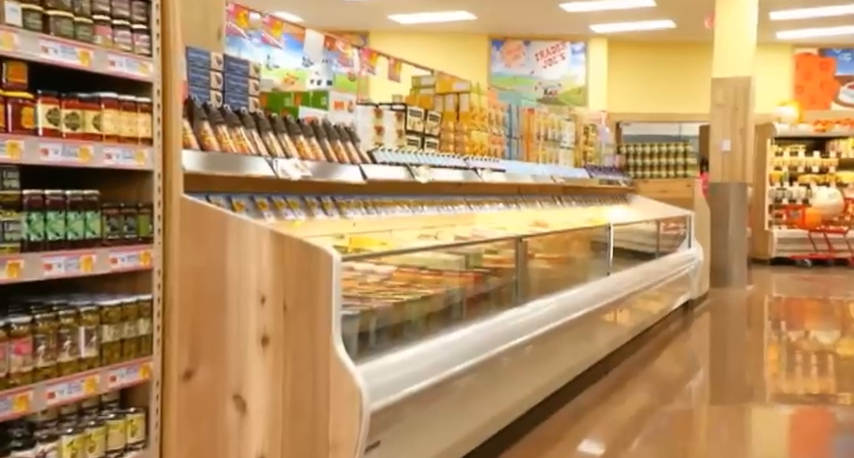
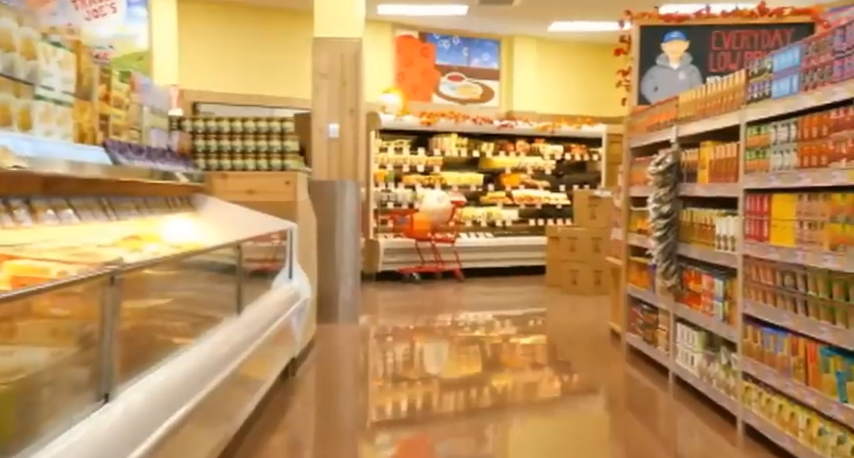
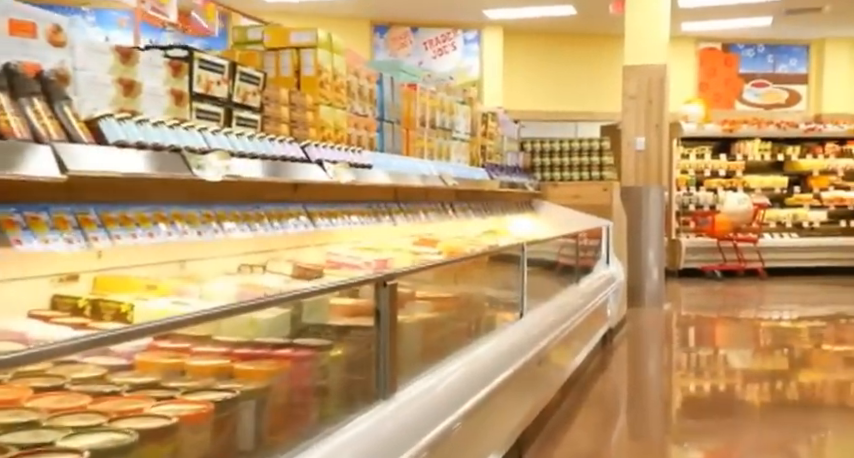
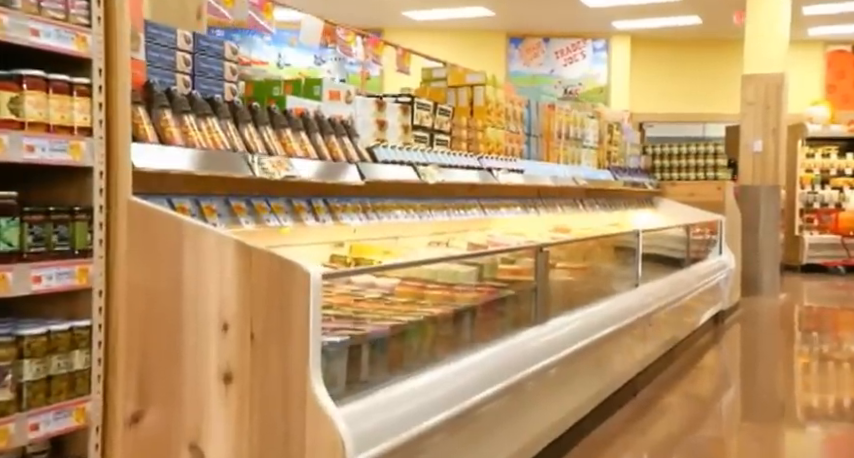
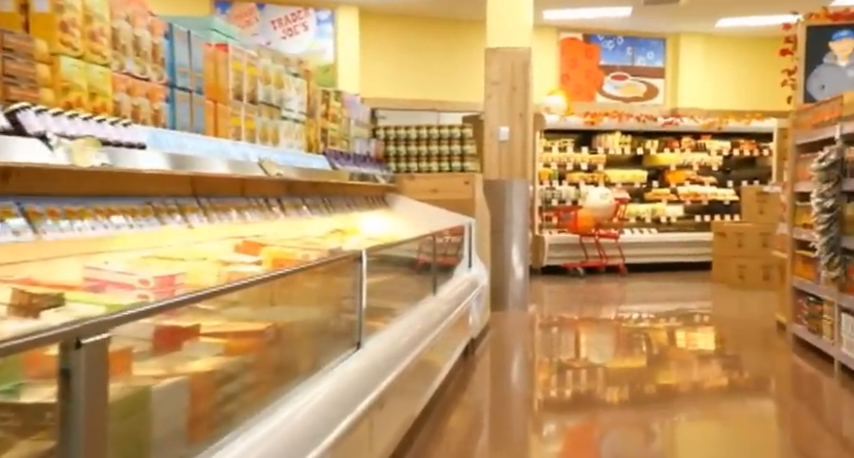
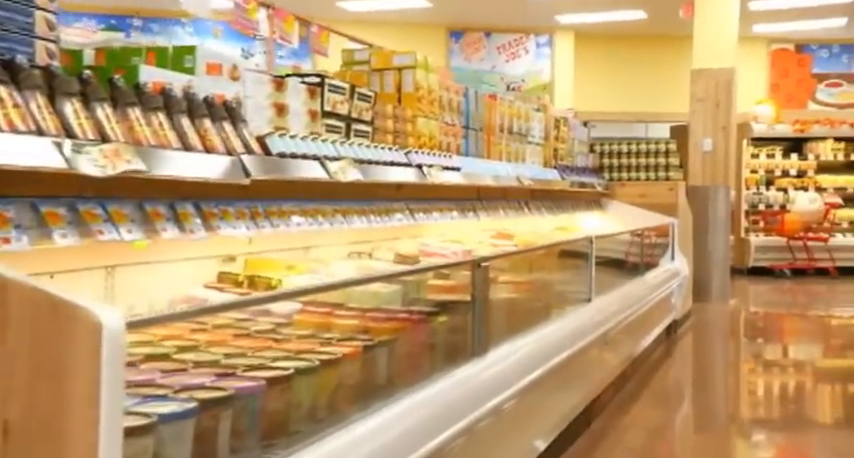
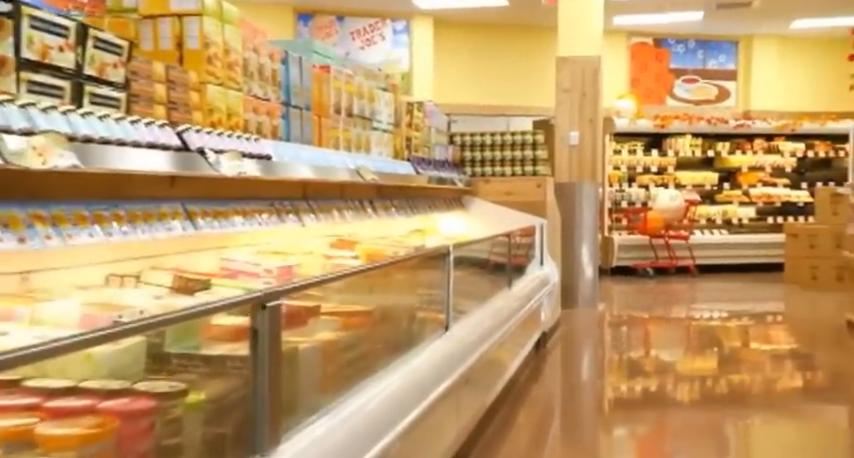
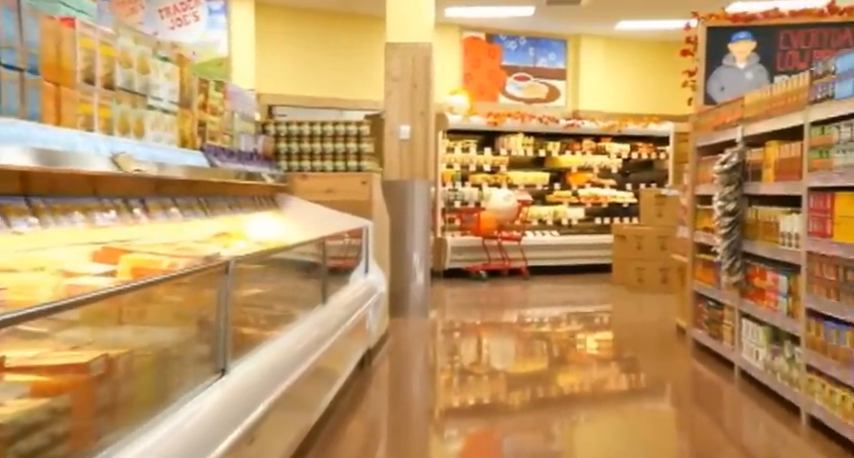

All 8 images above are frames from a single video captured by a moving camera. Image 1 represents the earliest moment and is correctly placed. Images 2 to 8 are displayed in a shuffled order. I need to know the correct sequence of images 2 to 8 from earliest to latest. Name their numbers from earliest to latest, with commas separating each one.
4, 6, 3, 7, 5, 8, 2
